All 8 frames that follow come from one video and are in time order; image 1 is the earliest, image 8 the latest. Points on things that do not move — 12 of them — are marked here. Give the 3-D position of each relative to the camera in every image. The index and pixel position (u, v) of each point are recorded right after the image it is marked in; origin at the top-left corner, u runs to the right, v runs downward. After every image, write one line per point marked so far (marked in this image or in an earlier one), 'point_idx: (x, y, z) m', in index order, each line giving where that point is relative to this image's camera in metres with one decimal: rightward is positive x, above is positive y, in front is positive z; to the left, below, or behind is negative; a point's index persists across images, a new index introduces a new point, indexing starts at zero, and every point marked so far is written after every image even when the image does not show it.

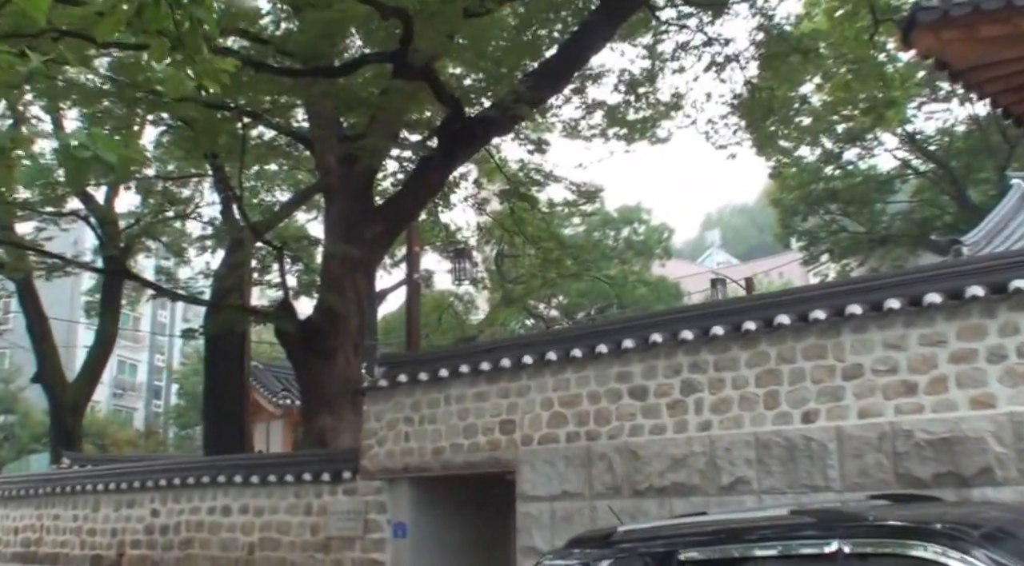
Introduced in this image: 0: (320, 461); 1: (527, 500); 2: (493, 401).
0: (-2.0, -1.8, +11.0) m
1: (+0.1, -1.8, +9.0) m
2: (-0.2, -1.1, +9.7) m
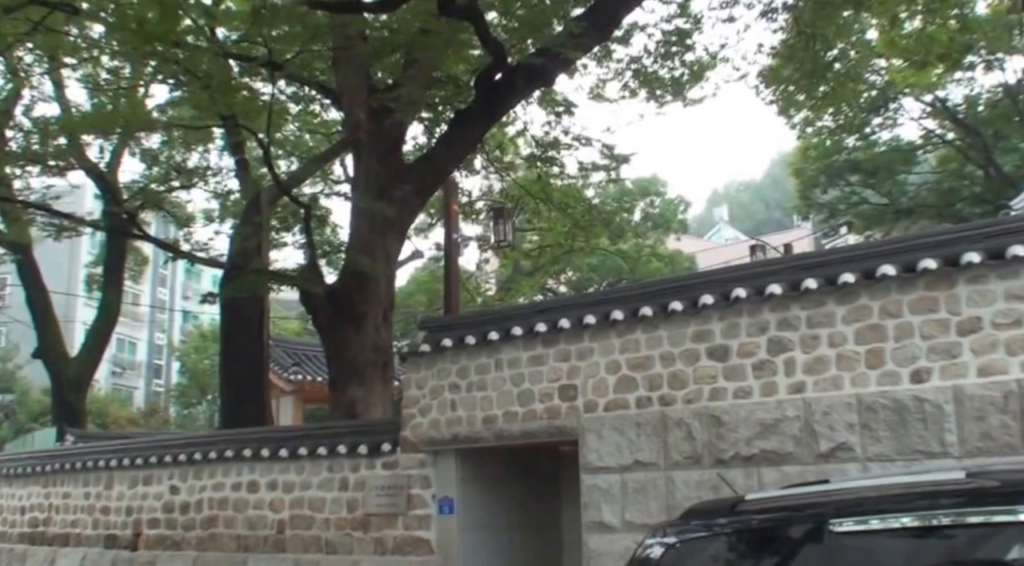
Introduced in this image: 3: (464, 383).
0: (-1.5, -1.4, +10.2) m
1: (+0.6, -1.4, +8.2) m
2: (+0.3, -0.7, +8.9) m
3: (-0.4, -0.9, +9.5) m
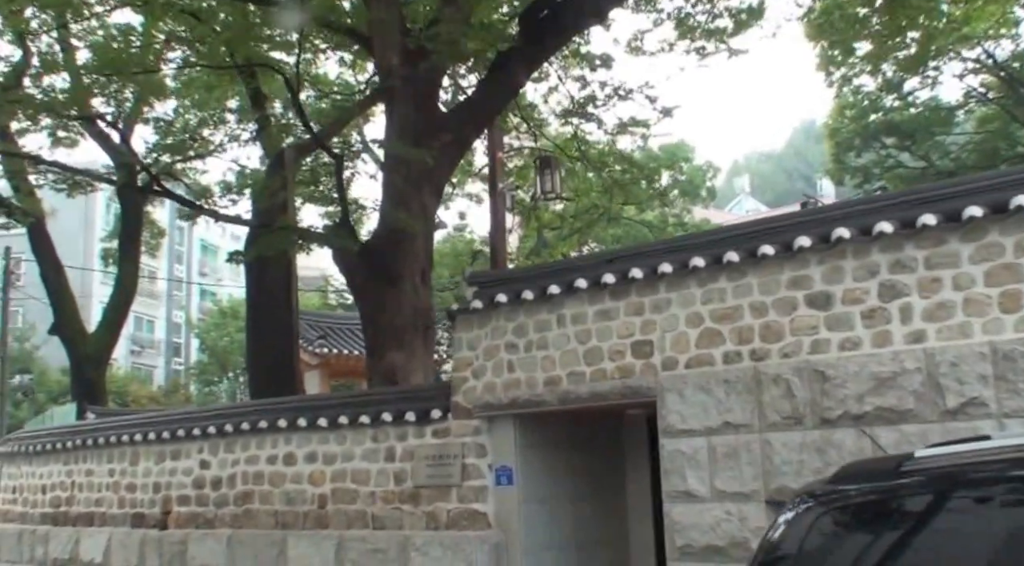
0: (-1.0, -1.0, +9.4) m
1: (+1.1, -1.0, +7.4) m
2: (+0.8, -0.3, +8.0) m
3: (+0.1, -0.5, +8.7) m
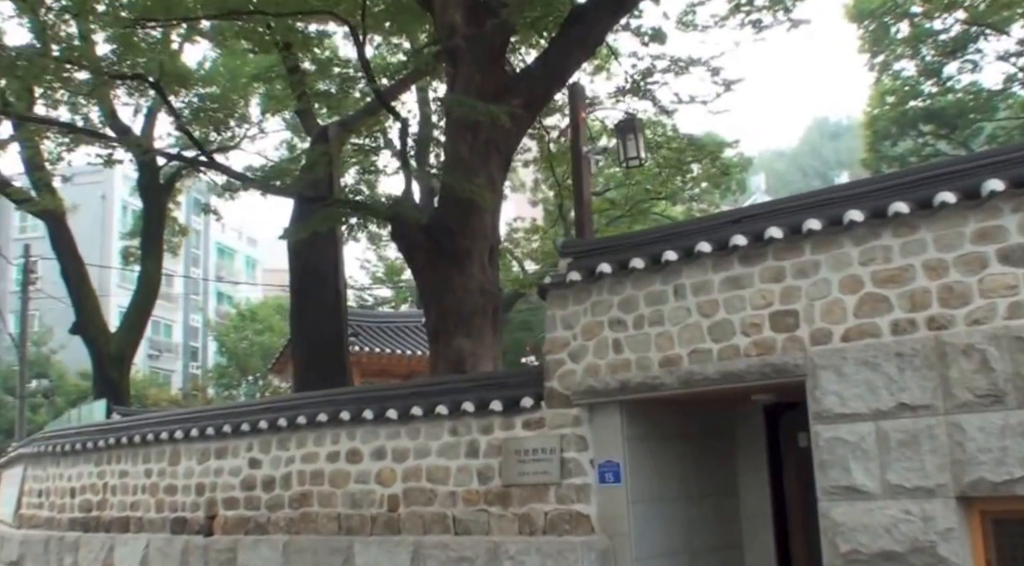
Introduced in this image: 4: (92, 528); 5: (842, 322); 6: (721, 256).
0: (-0.2, -0.8, +8.2) m
1: (+1.9, -0.8, +6.2) m
2: (+1.5, 0.0, +6.9) m
3: (+0.8, -0.2, +7.5) m
4: (-4.7, -2.8, +12.2) m
5: (+2.0, -0.2, +6.4) m
6: (+1.4, +0.2, +7.1) m
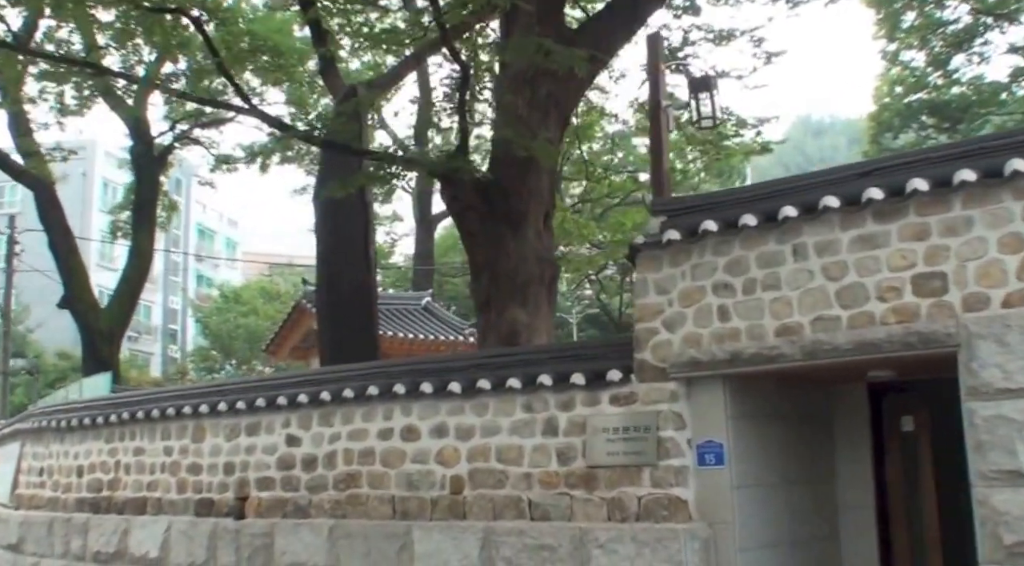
0: (+0.3, -0.5, +7.5) m
1: (+2.5, -0.6, +5.5) m
2: (+2.2, +0.2, +6.2) m
3: (+1.4, 0.0, +6.8) m
4: (-4.3, -2.4, +11.3) m
5: (+2.6, 0.0, +5.7) m
6: (+2.0, +0.4, +6.4) m
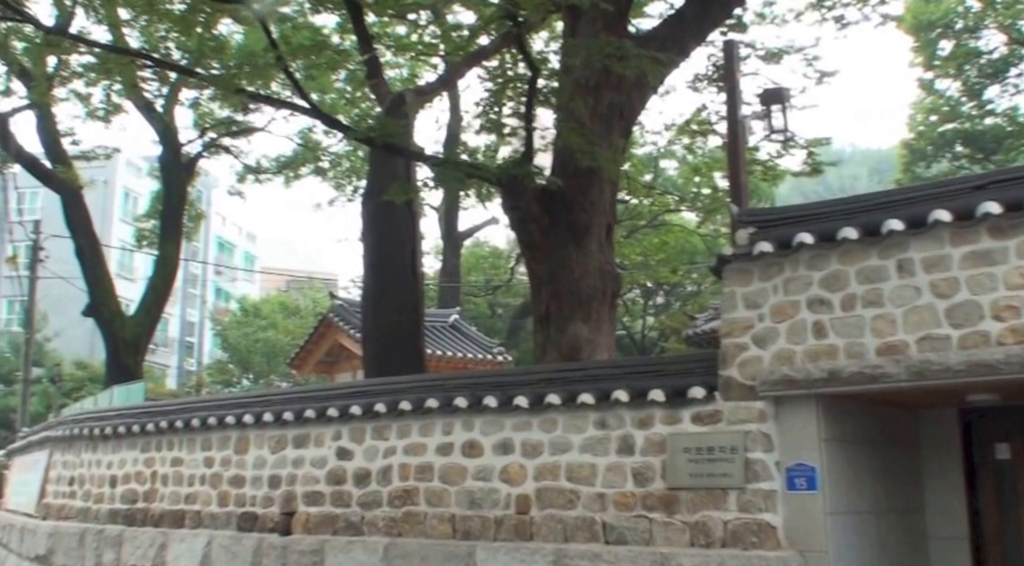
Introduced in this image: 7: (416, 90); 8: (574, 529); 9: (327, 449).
0: (+0.8, -0.6, +7.1) m
1: (+3.0, -0.7, +5.1) m
2: (+2.7, +0.1, +5.8) m
3: (+1.9, -0.1, +6.4) m
4: (-3.8, -2.4, +10.9) m
5: (+3.1, -0.1, +5.3) m
6: (+2.5, +0.3, +6.0) m
7: (-1.1, +2.2, +12.4) m
8: (+0.4, -1.6, +7.3) m
9: (-1.5, -1.4, +8.9) m
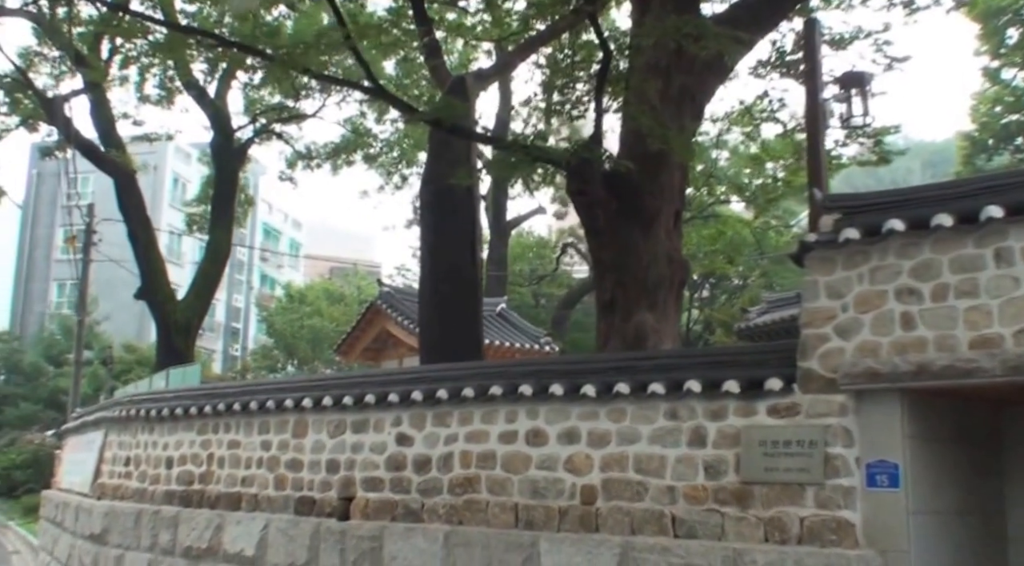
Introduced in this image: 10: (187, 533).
0: (+1.3, -0.5, +6.9) m
1: (+3.3, -0.6, +4.9) m
2: (+3.1, +0.1, +5.5) m
3: (+2.4, 0.0, +6.2) m
4: (-3.2, -2.2, +10.9) m
5: (+3.5, -0.1, +5.1) m
6: (+2.9, +0.4, +5.7) m
7: (-0.4, +2.4, +12.3) m
8: (+0.8, -1.6, +7.1) m
9: (-1.0, -1.2, +8.8) m
10: (-3.2, -2.5, +10.7) m
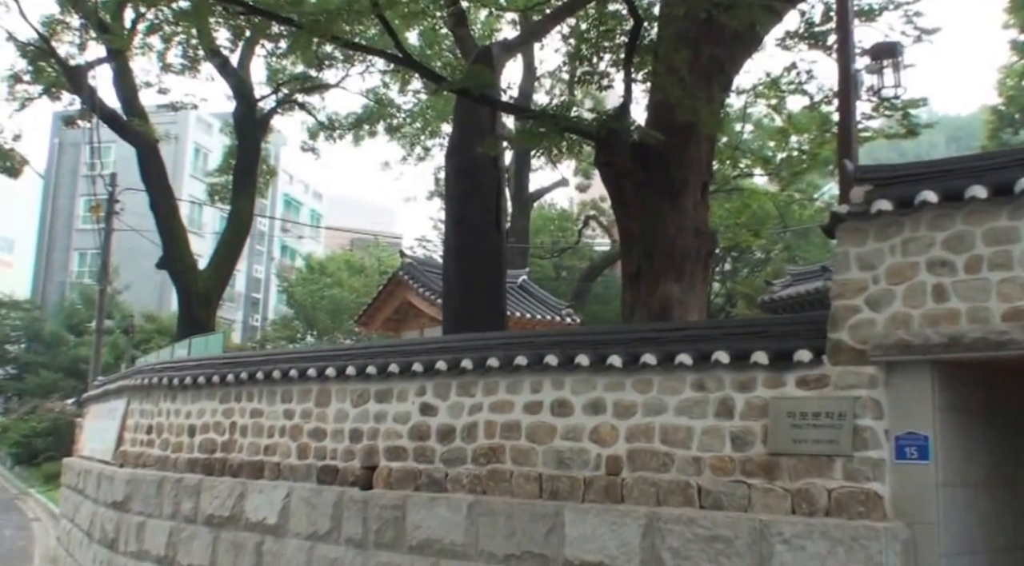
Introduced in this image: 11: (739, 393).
0: (+1.5, -0.3, +6.9) m
1: (+3.5, -0.5, +4.8) m
2: (+3.2, +0.3, +5.4) m
3: (+2.5, +0.1, +6.1) m
4: (-3.0, -1.9, +11.0) m
5: (+3.6, +0.1, +4.9) m
6: (+3.1, +0.5, +5.6) m
7: (-0.1, +2.7, +12.2) m
8: (+1.0, -1.4, +7.1) m
9: (-0.8, -1.0, +8.8) m
10: (-3.0, -2.2, +10.8) m
11: (+1.4, -0.7, +6.9) m
